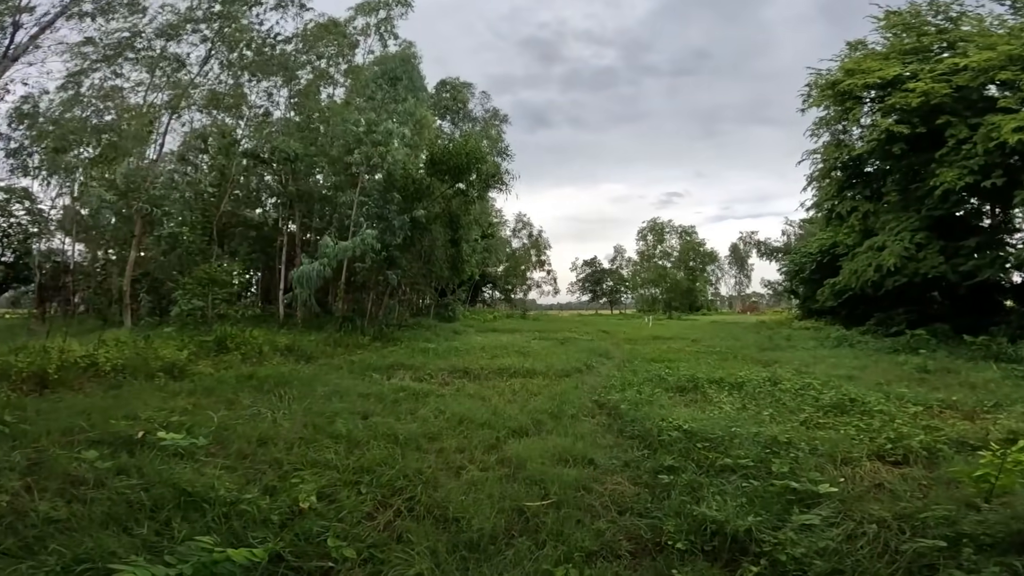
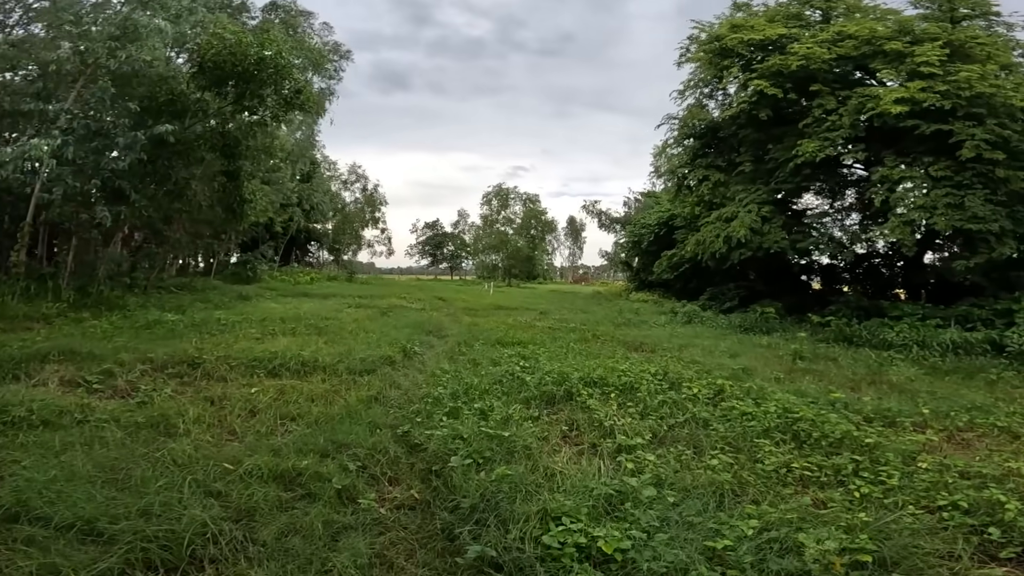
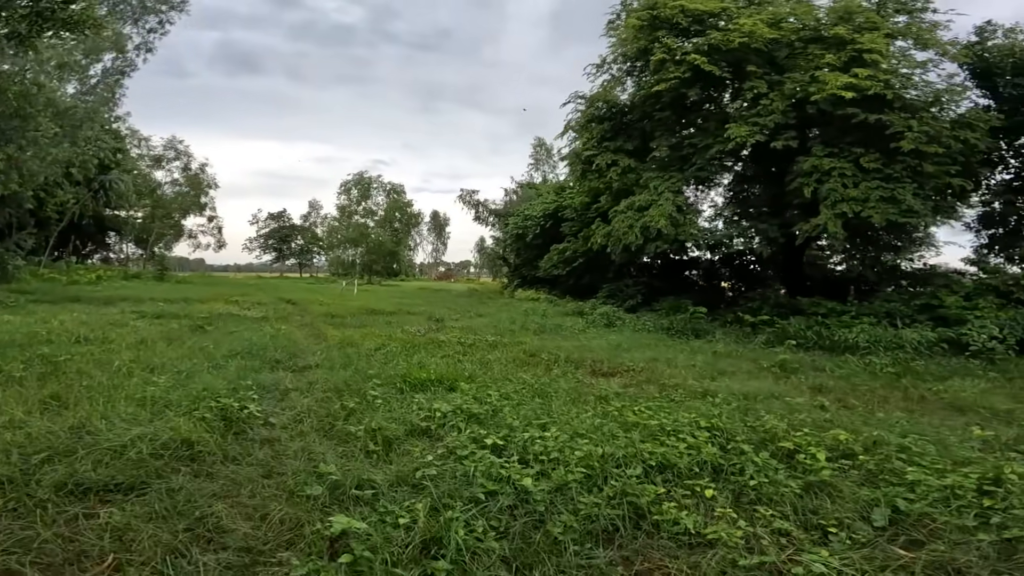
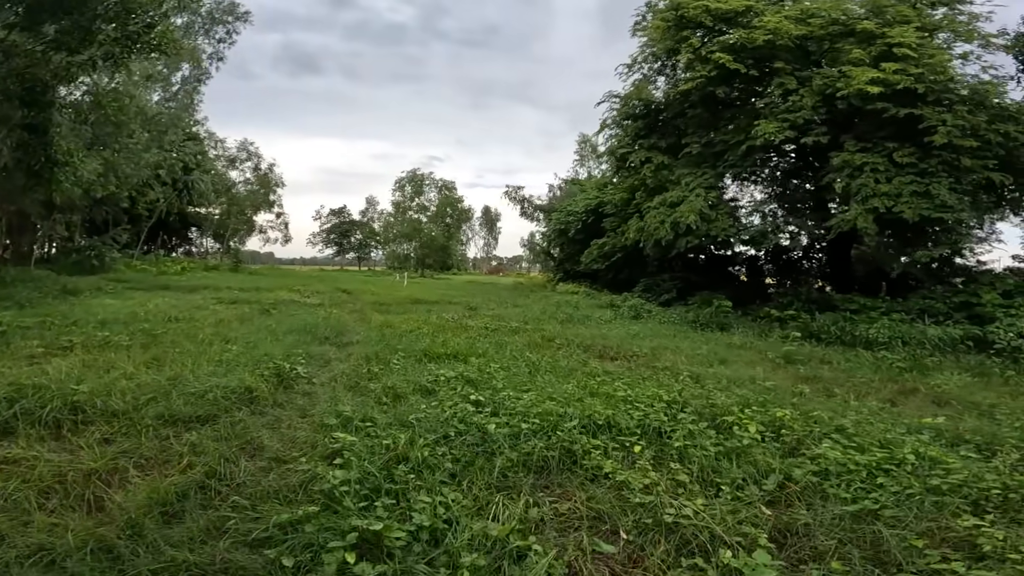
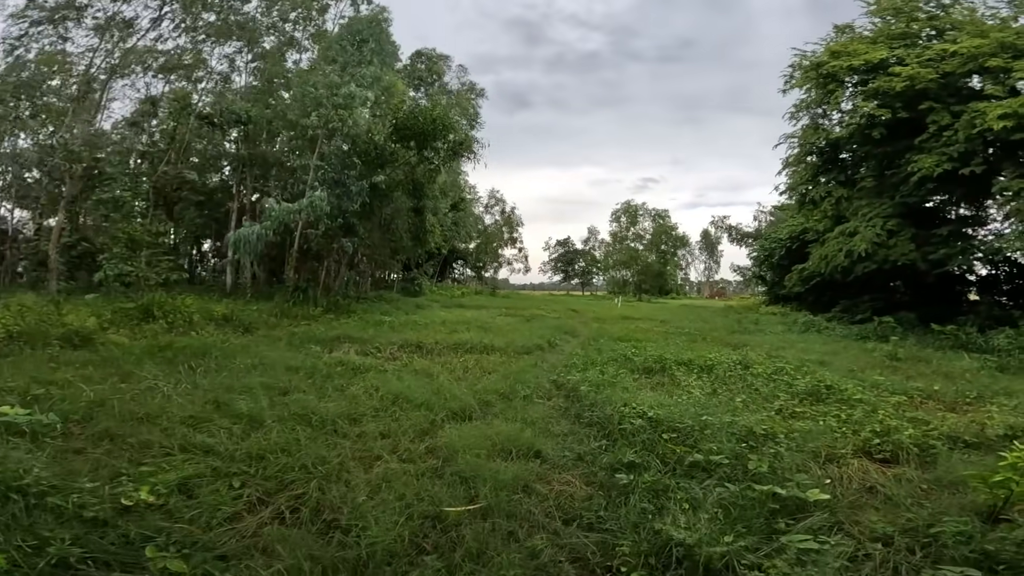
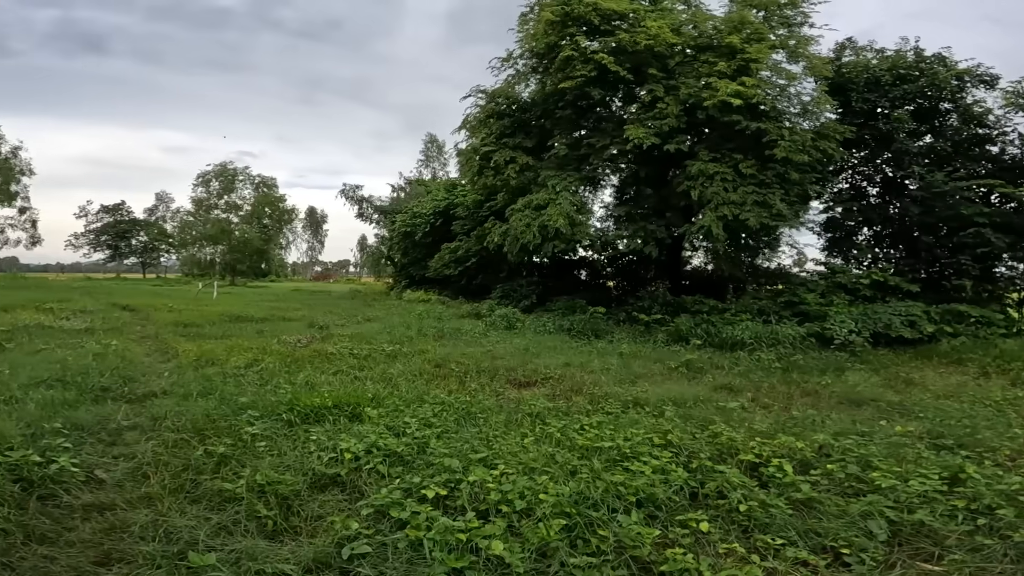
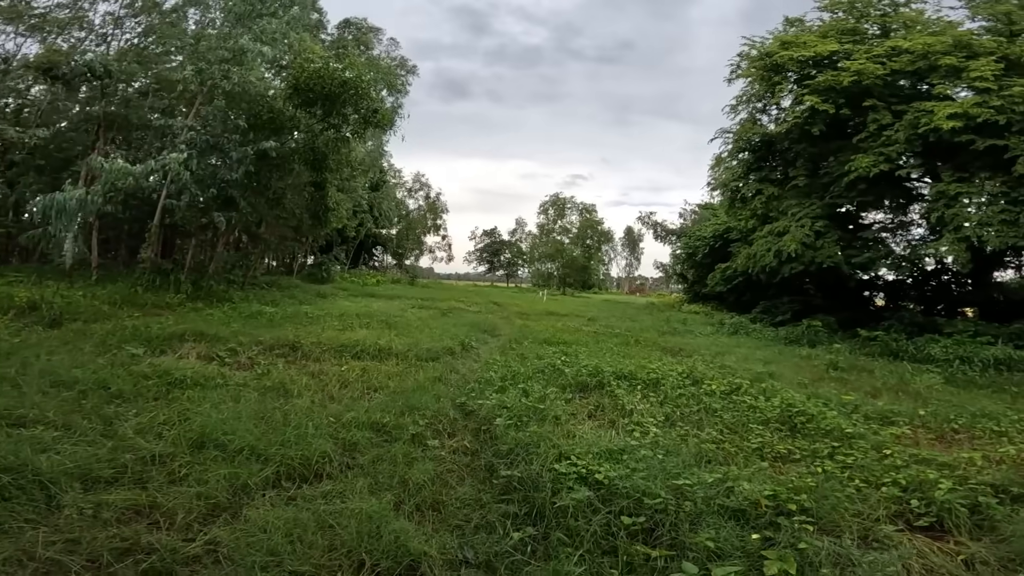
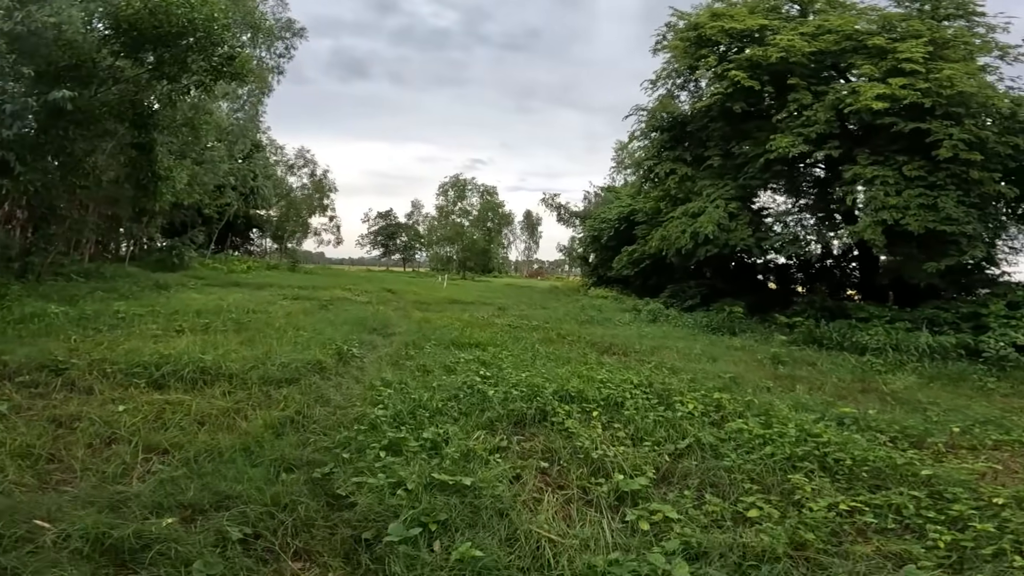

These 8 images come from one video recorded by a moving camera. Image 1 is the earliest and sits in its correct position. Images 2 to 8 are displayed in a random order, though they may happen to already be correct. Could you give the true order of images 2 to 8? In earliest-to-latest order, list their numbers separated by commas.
5, 7, 2, 8, 4, 3, 6
